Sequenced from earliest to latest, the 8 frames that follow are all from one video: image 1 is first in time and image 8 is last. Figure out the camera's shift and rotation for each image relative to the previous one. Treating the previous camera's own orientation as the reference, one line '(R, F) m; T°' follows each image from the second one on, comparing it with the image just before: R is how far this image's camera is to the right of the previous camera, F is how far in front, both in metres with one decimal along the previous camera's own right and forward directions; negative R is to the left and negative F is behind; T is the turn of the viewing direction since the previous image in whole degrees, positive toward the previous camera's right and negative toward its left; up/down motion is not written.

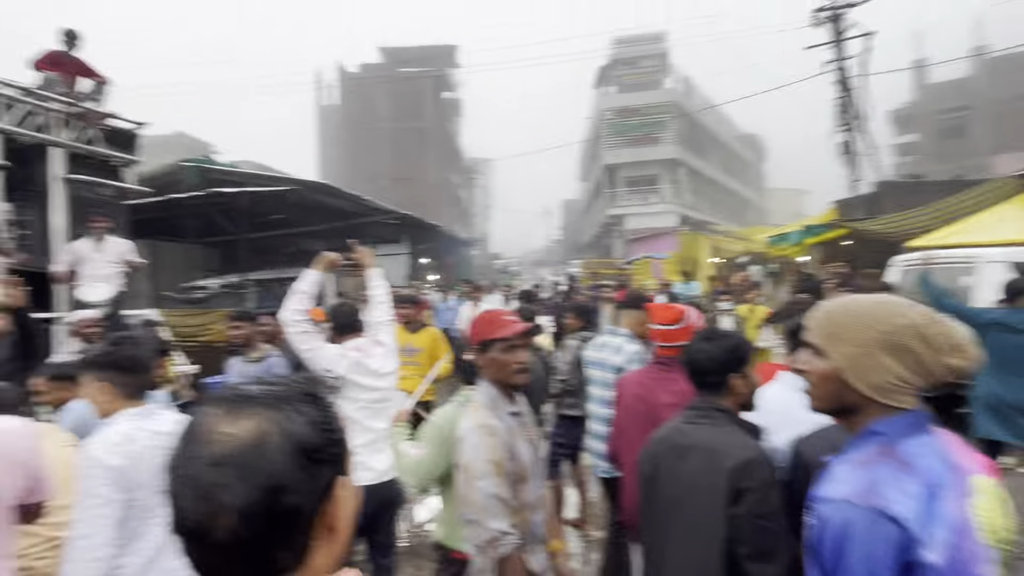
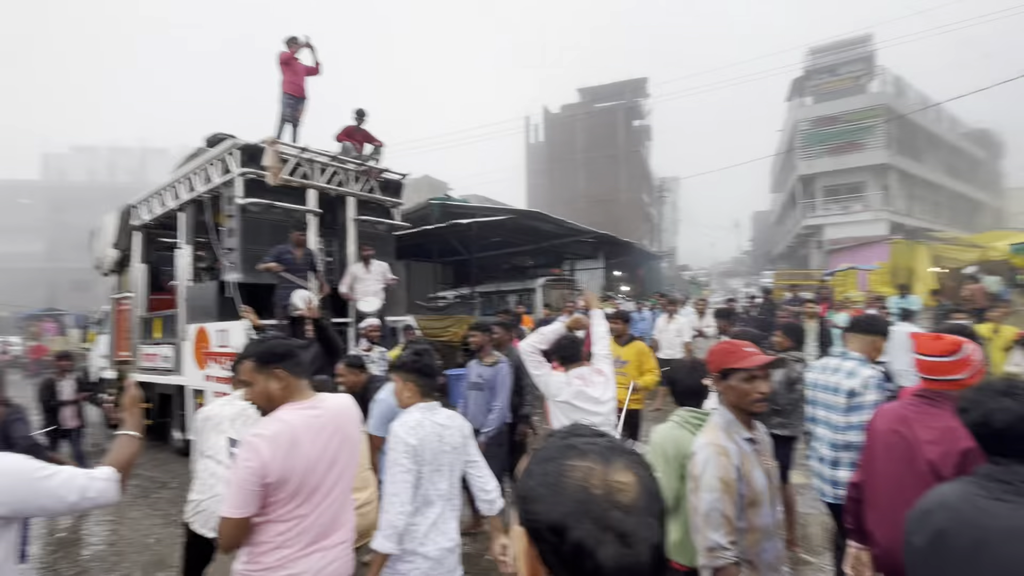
(-1.0, -1.3) m; -17°
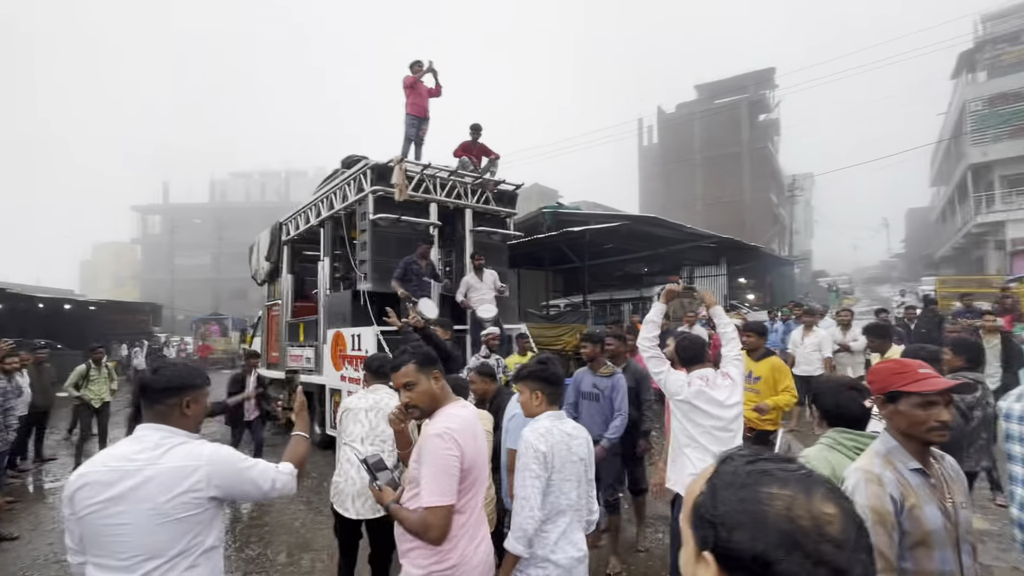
(-0.4, 0.0) m; -11°
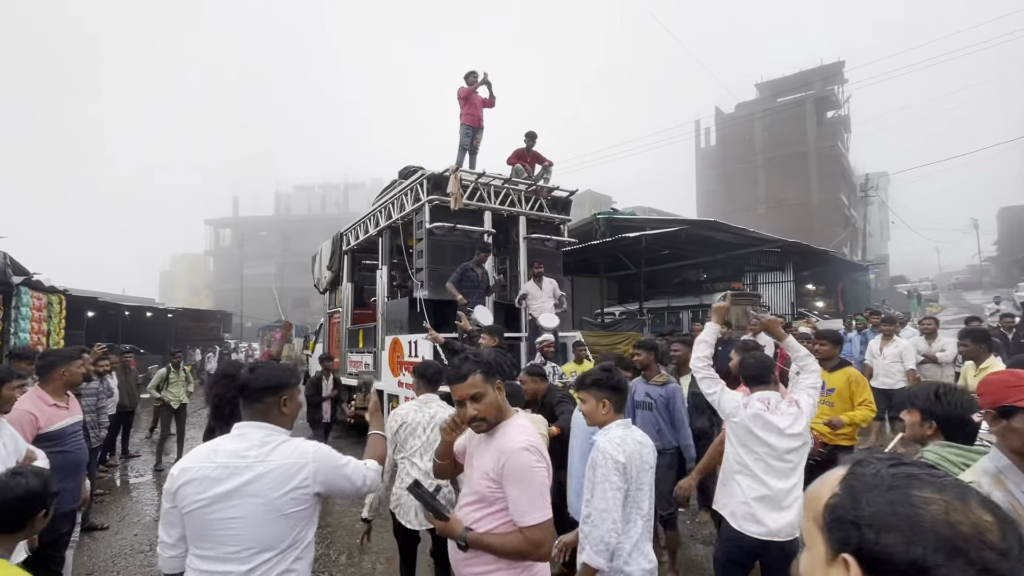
(-0.2, 0.0) m; -5°
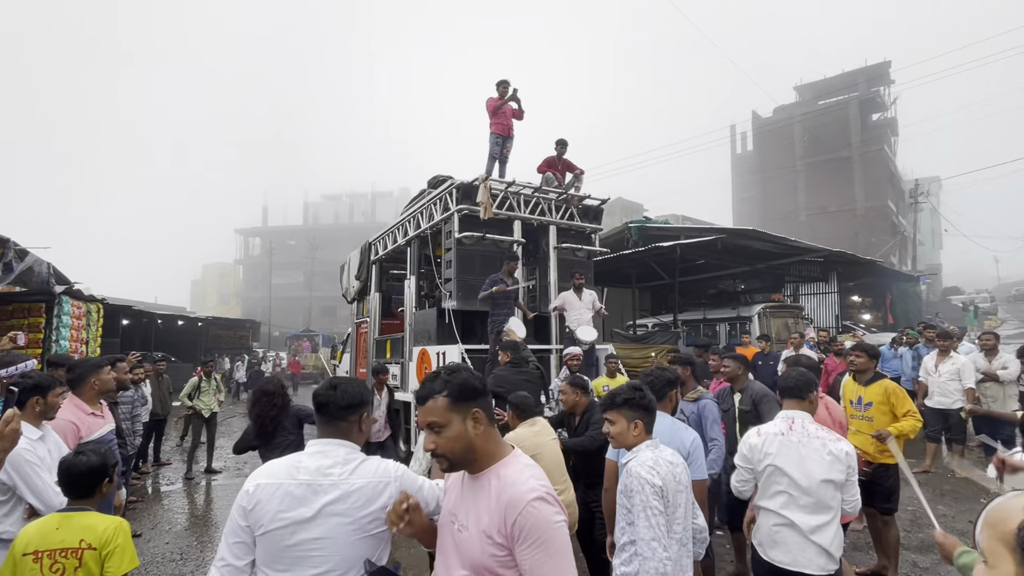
(-0.2, +0.2) m; -2°
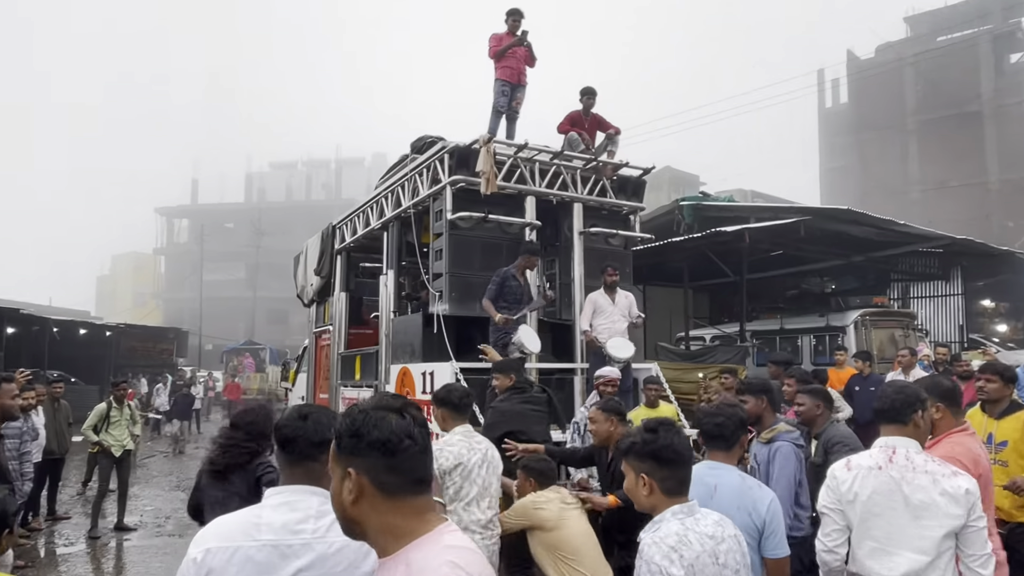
(-0.4, +2.8) m; +1°
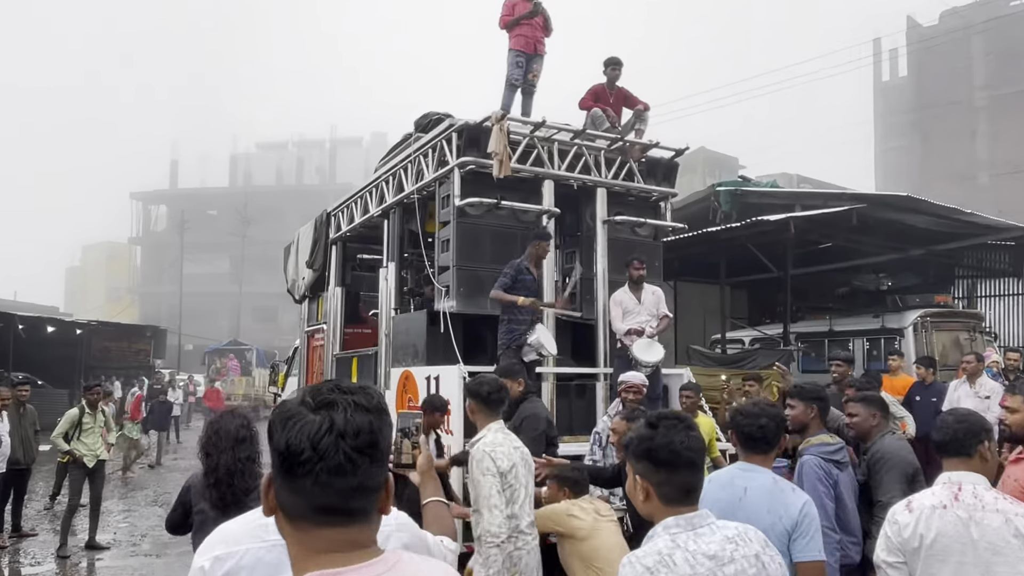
(-0.2, +0.9) m; 0°
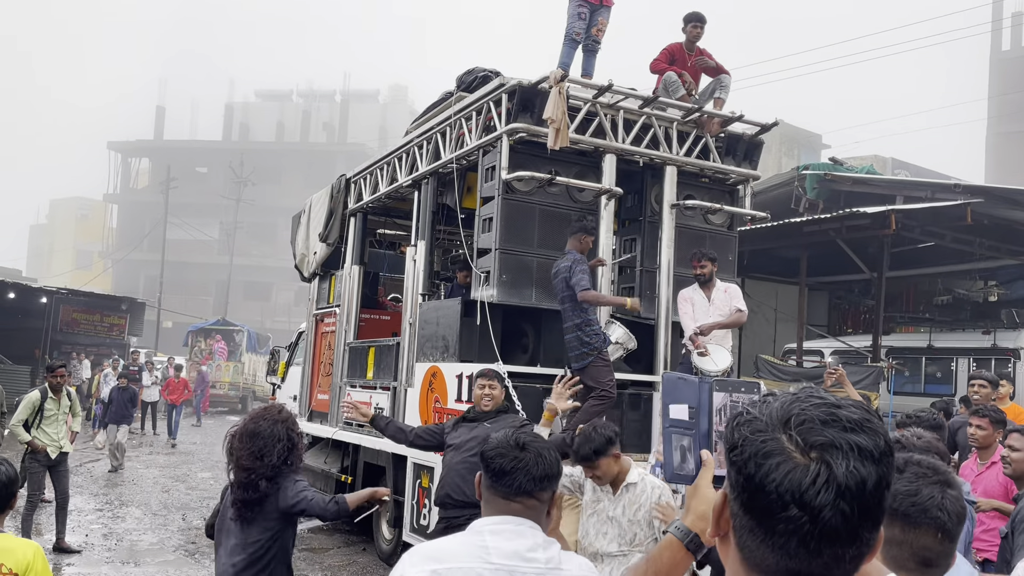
(-0.8, +1.0) m; +1°
